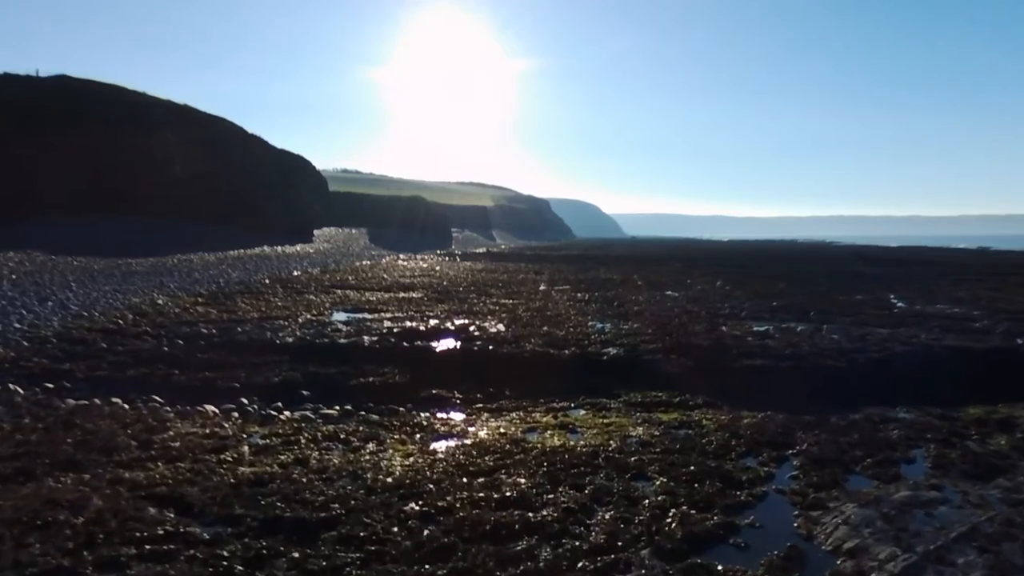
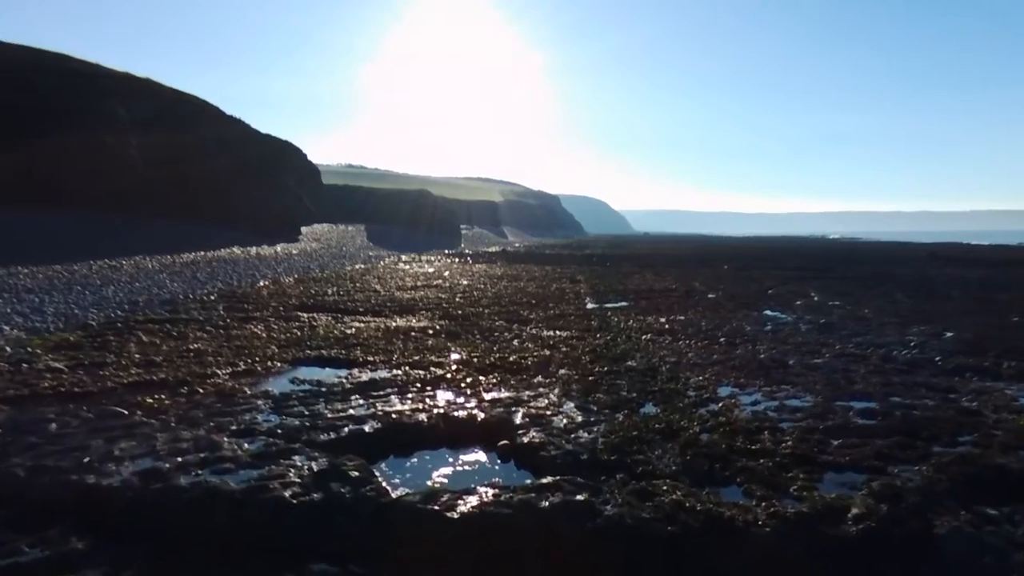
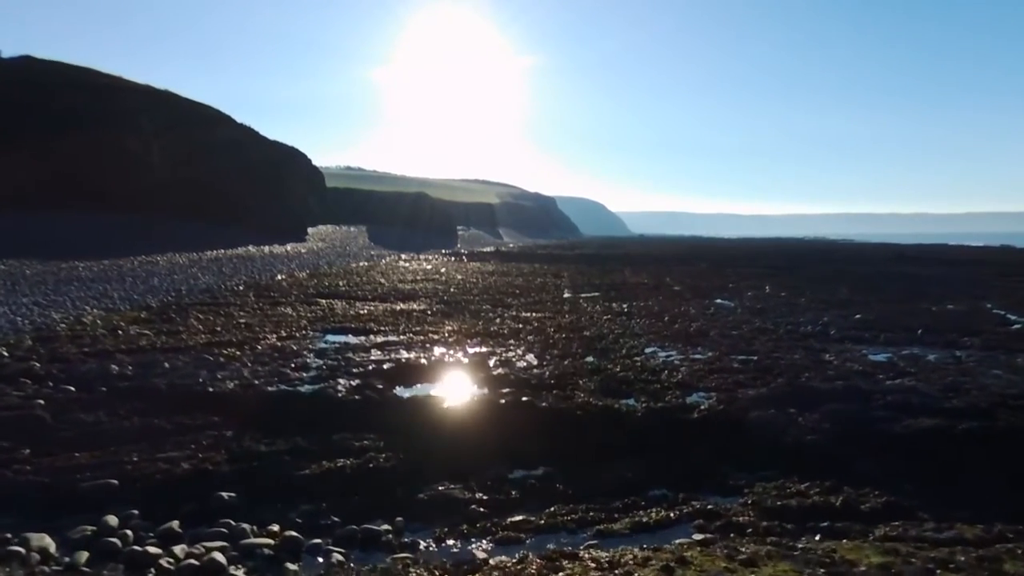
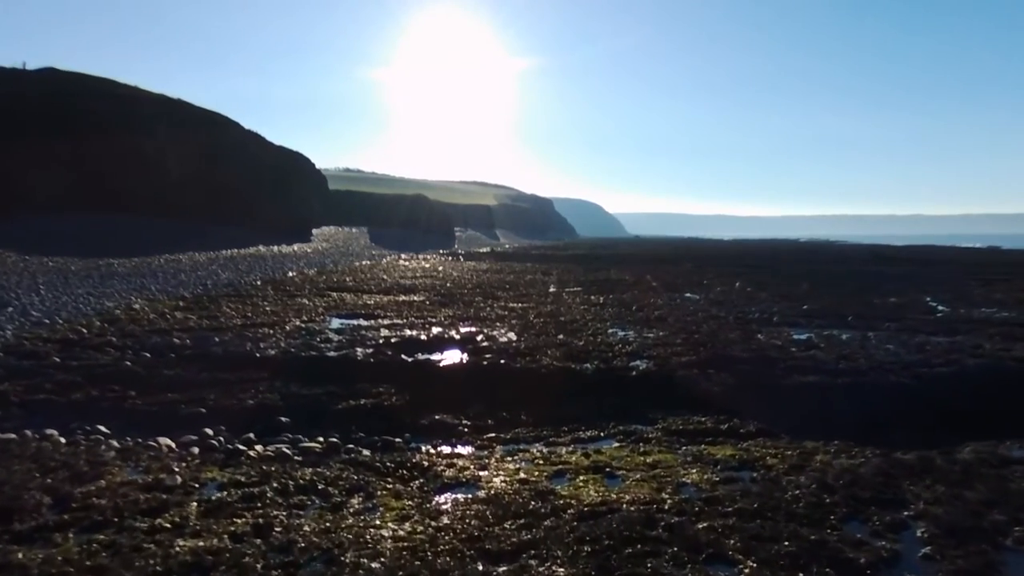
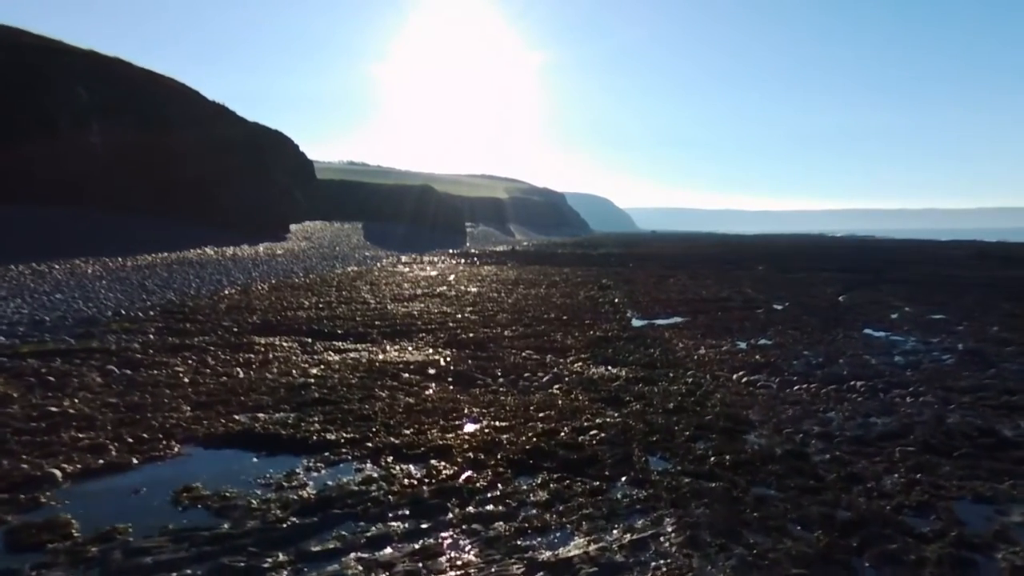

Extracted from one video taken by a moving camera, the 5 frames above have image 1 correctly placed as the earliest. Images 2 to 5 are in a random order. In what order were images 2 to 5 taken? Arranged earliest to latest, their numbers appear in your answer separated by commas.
4, 3, 2, 5
